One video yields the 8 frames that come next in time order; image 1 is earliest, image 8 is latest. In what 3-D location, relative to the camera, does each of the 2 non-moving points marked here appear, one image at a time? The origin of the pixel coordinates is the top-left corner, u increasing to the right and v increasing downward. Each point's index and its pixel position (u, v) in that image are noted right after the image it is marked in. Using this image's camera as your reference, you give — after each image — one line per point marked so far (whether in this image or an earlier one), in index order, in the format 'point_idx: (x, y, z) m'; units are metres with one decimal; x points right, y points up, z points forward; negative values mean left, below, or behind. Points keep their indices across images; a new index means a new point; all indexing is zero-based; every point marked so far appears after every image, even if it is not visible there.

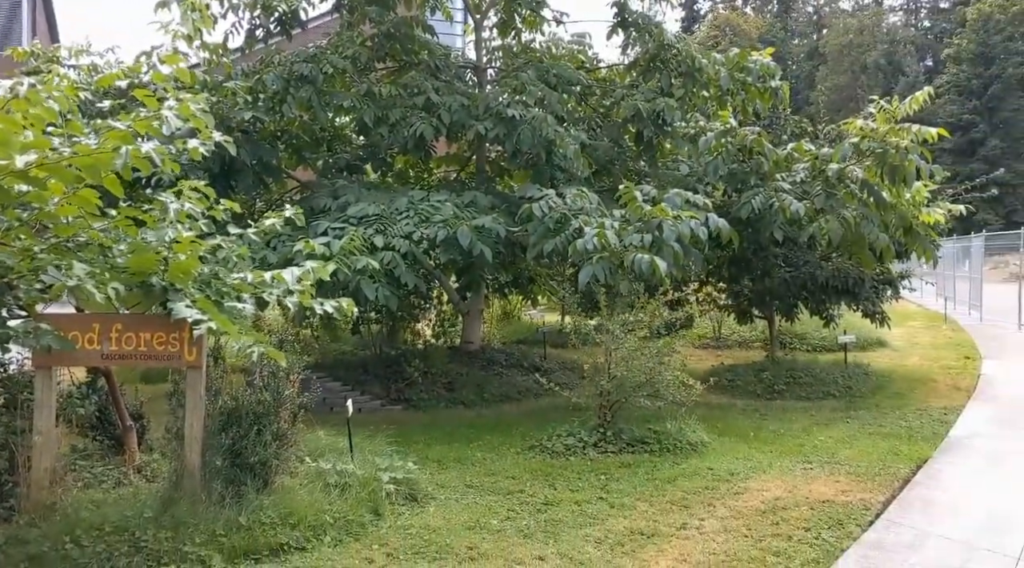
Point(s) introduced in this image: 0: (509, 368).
0: (-0.1, -1.3, +14.4) m
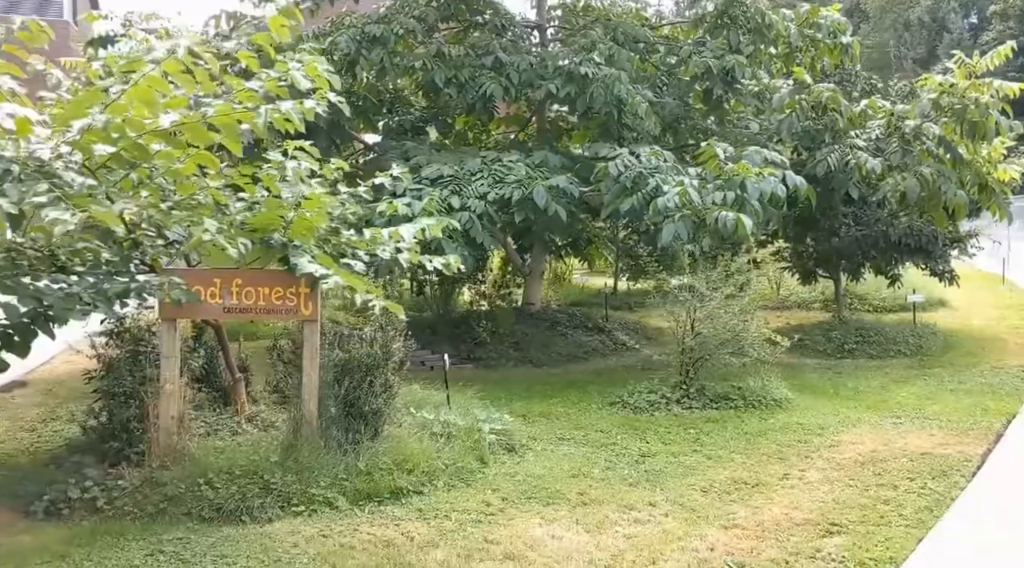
0: (+0.9, -0.7, +14.5) m
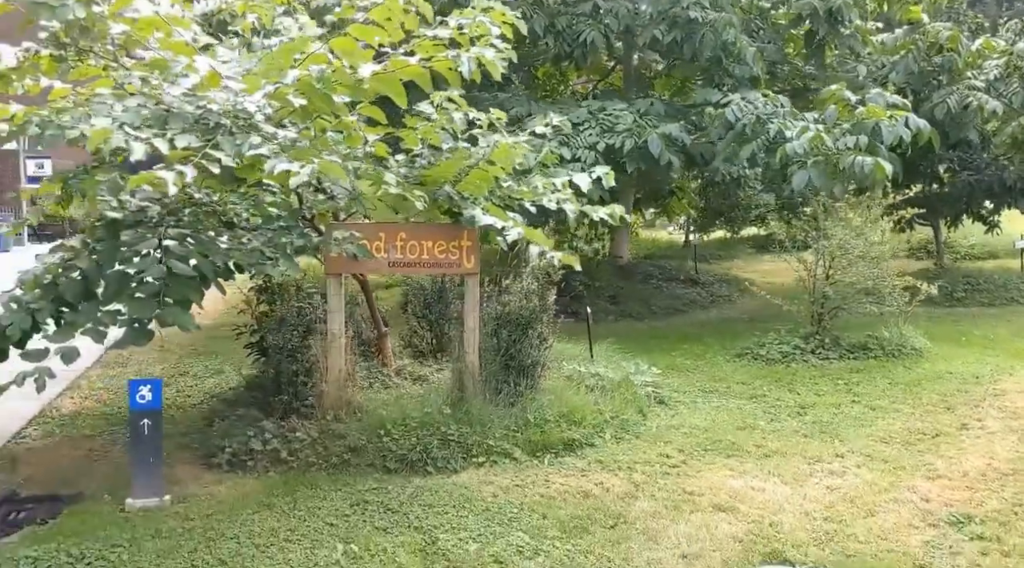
0: (+2.3, +0.1, +14.4) m
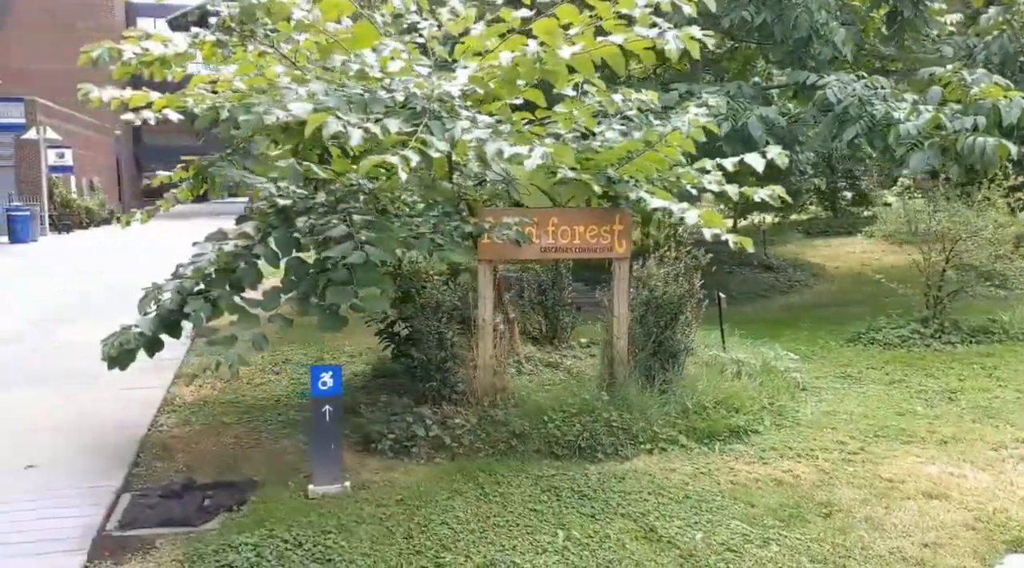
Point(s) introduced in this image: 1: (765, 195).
0: (+3.4, +0.3, +14.3) m
1: (+1.4, +0.5, +5.3) m
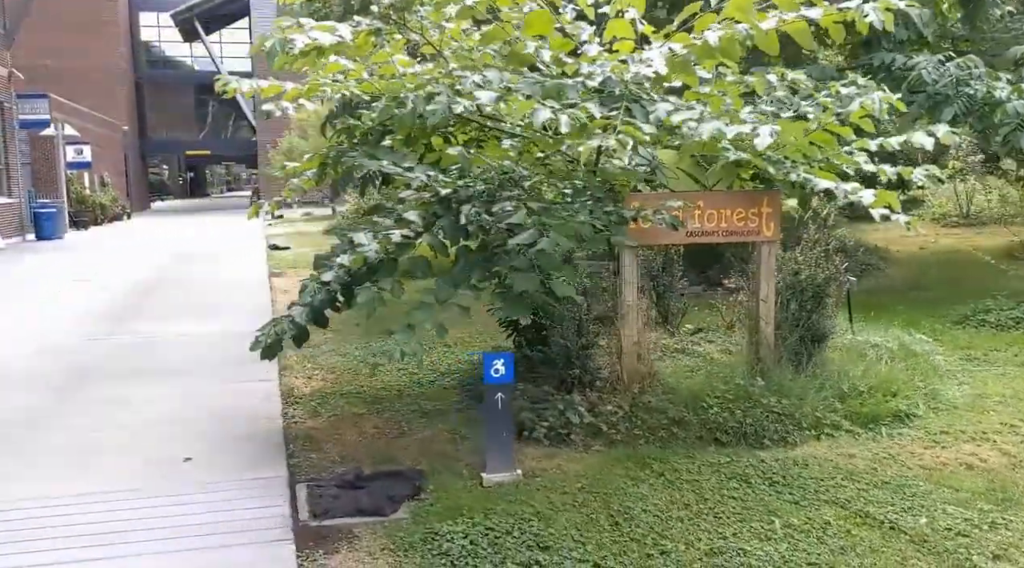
0: (+4.4, +0.5, +14.2) m
1: (+2.2, +0.6, +5.2) m
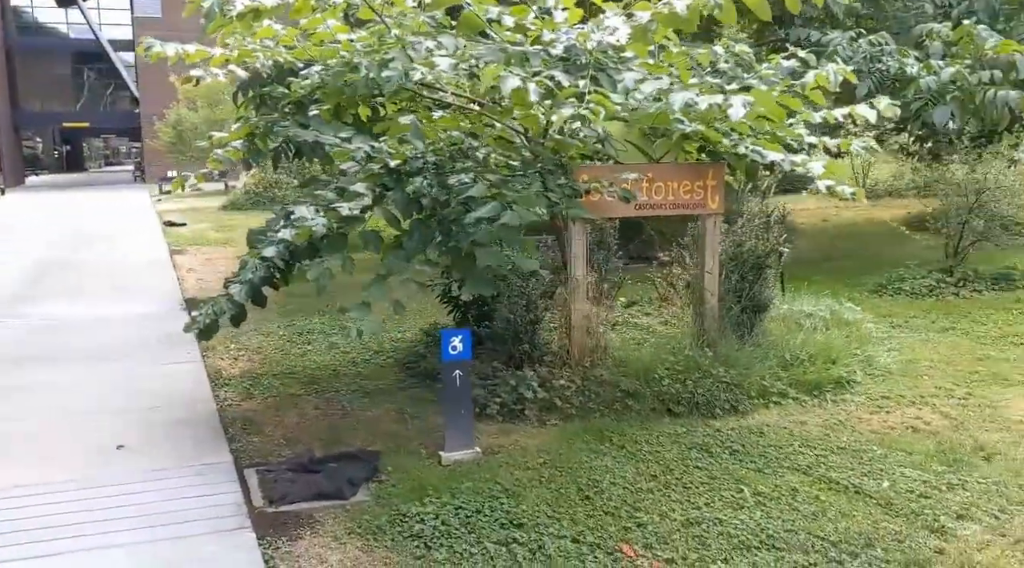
0: (+3.1, +1.0, +14.5) m
1: (+1.9, +0.8, +5.3) m
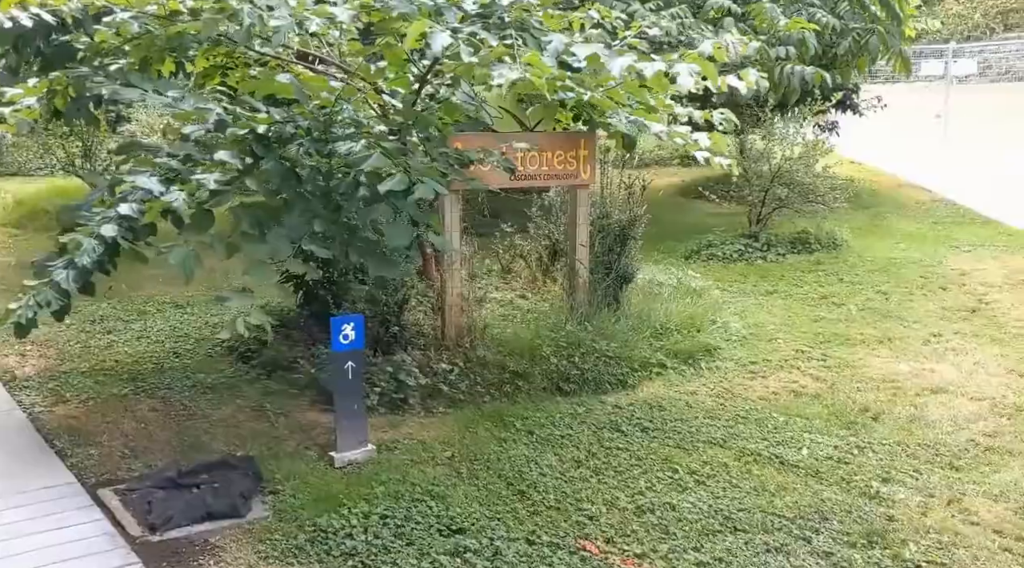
0: (-0.1, +1.5, +14.5) m
1: (+1.2, +0.9, +5.4) m
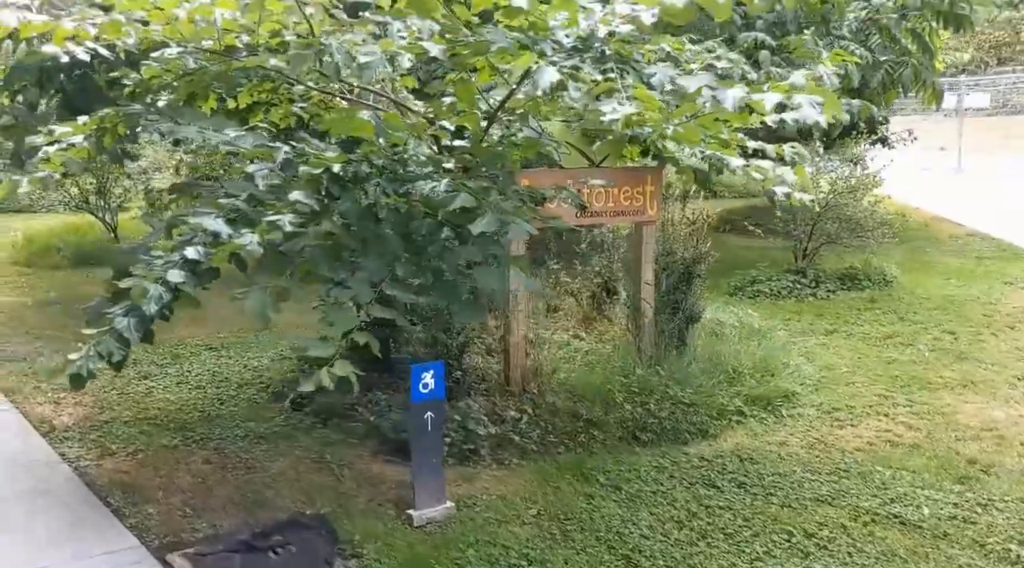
0: (+0.3, +0.9, +14.3) m
1: (+1.5, +0.7, +5.2) m
